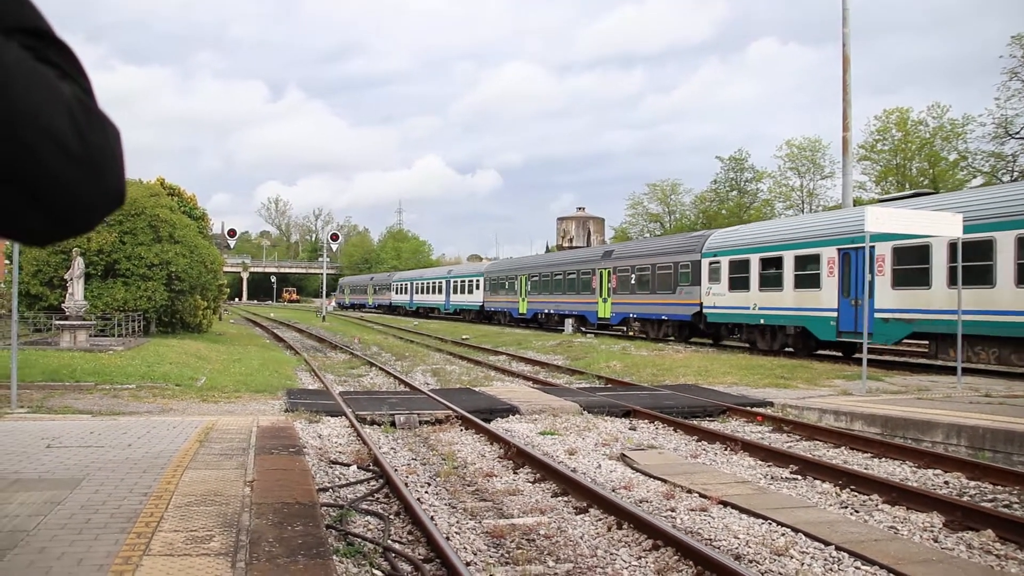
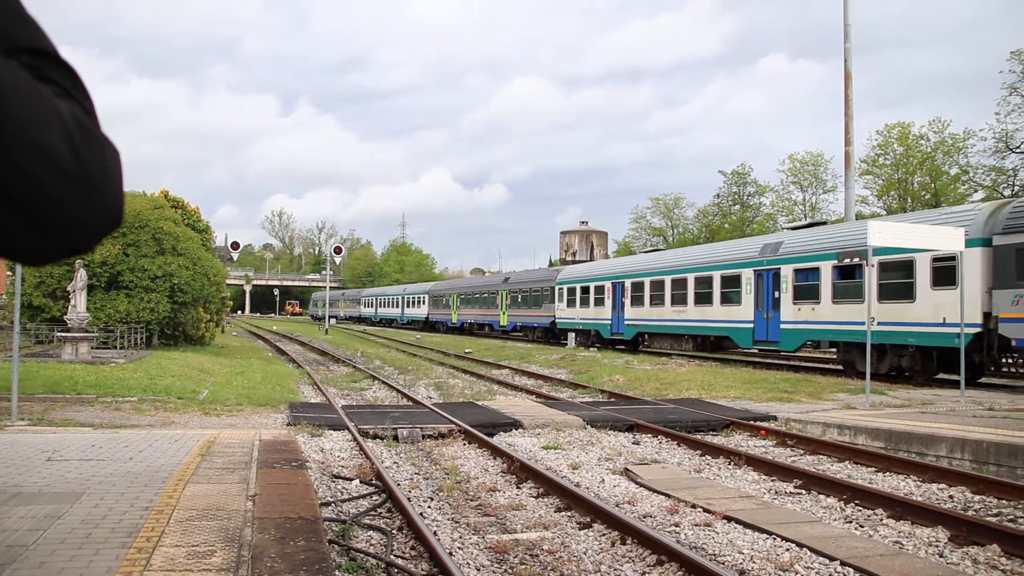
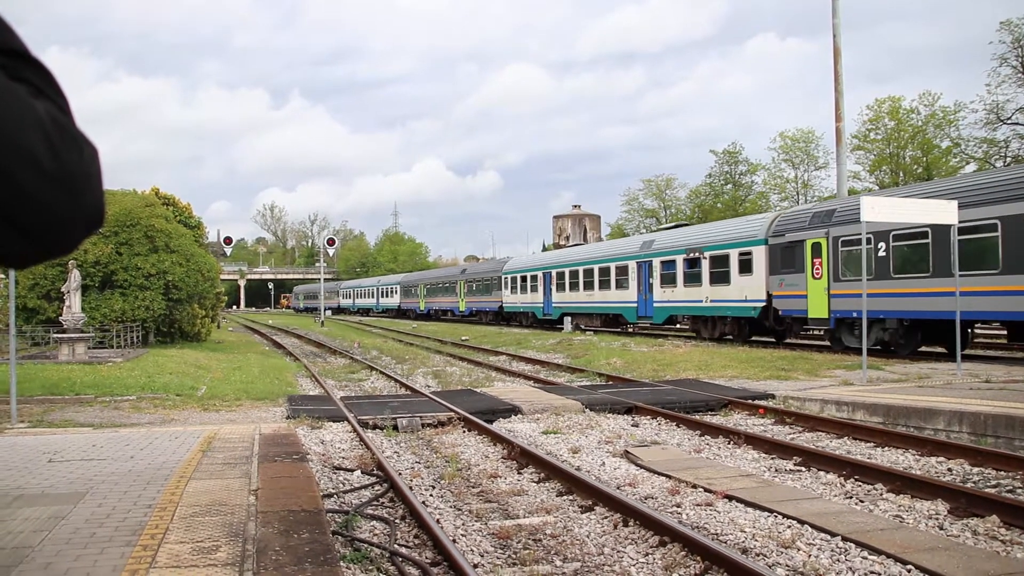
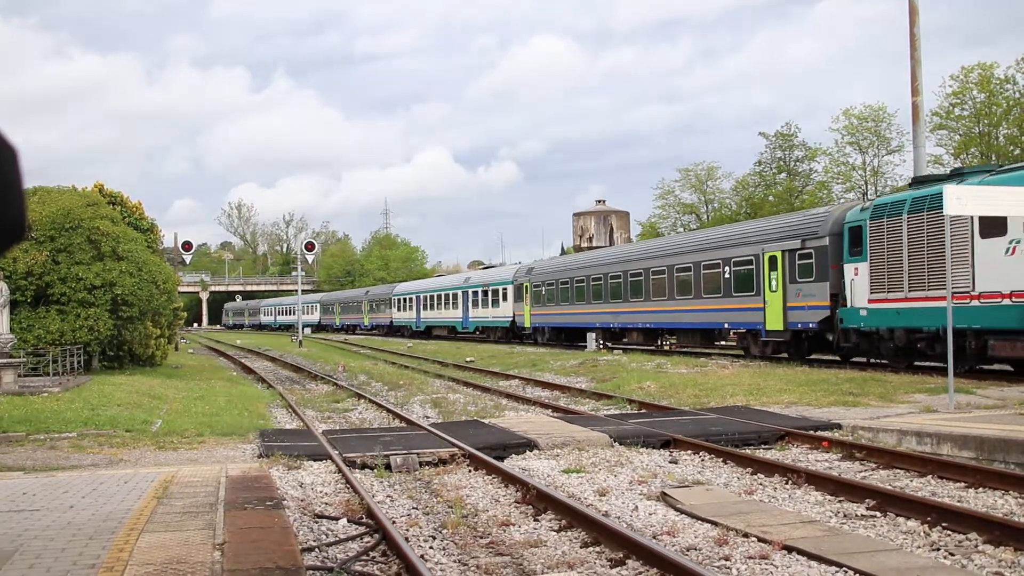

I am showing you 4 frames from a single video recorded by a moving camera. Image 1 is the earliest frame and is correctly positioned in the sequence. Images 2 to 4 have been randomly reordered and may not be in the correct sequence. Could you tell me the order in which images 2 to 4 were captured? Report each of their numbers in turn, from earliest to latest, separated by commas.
2, 3, 4
